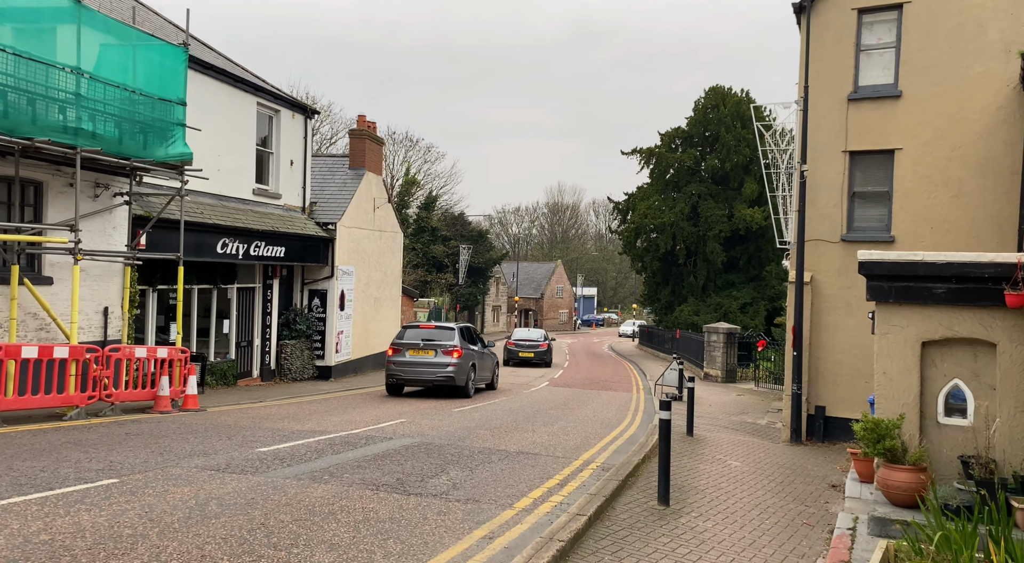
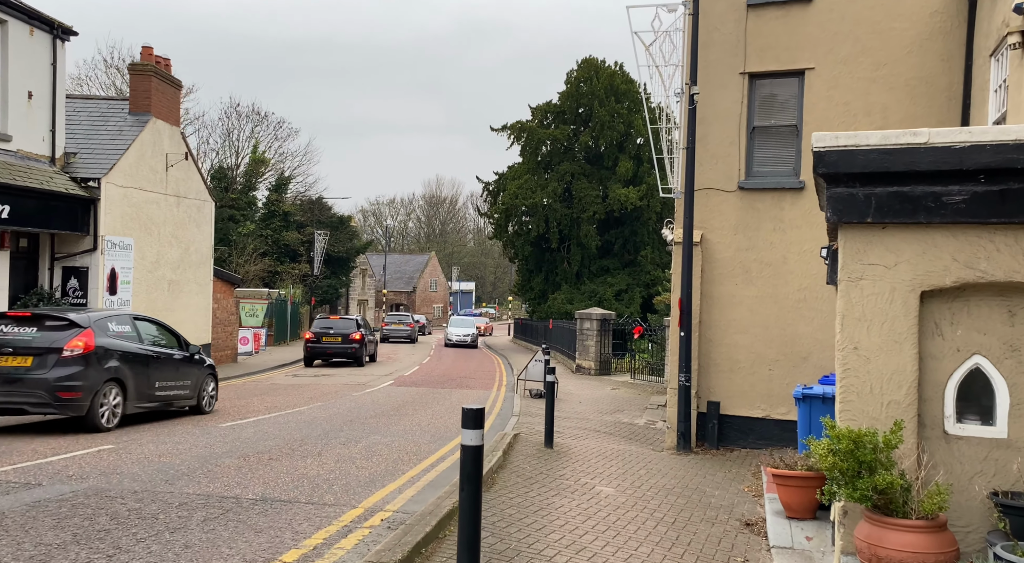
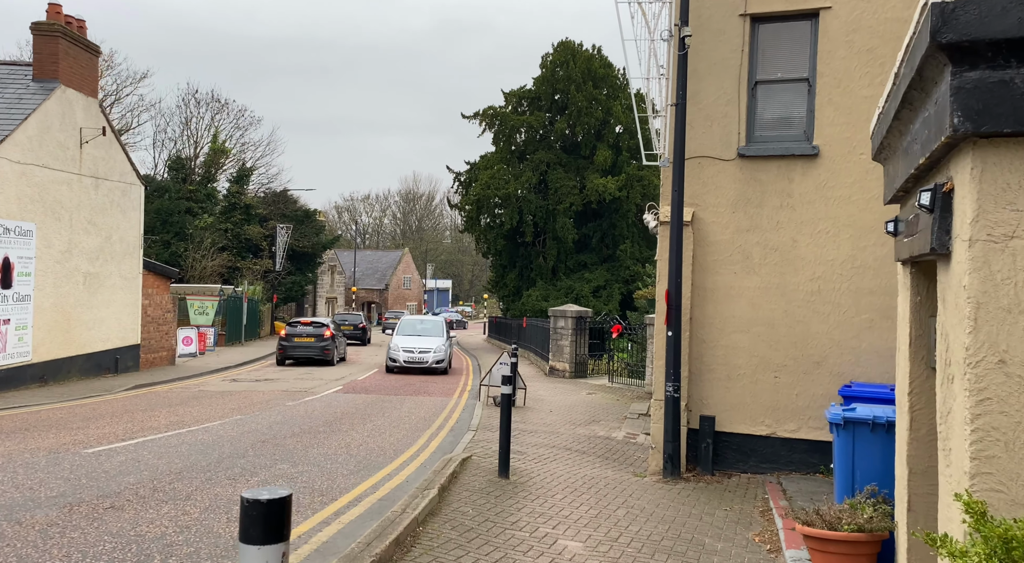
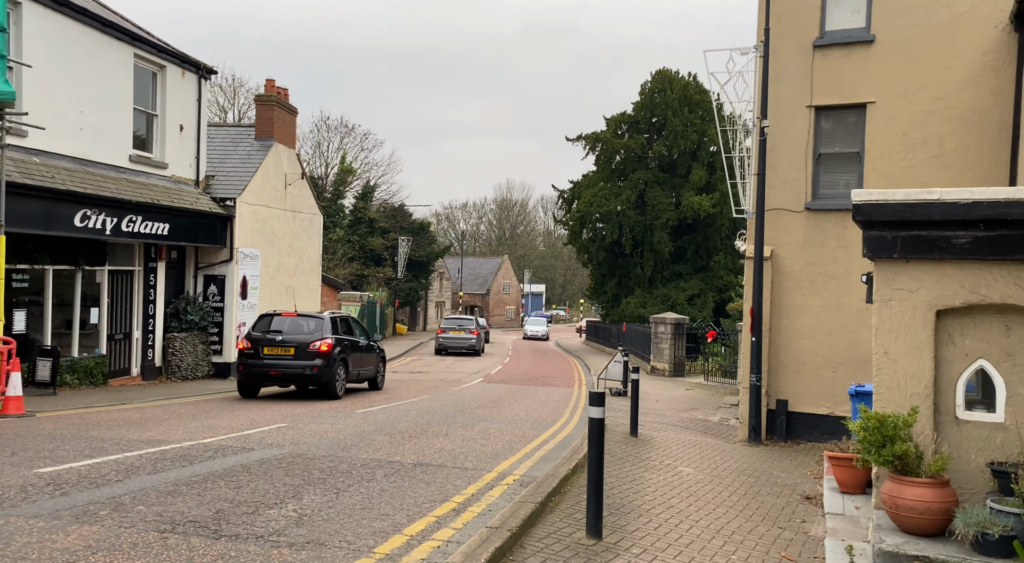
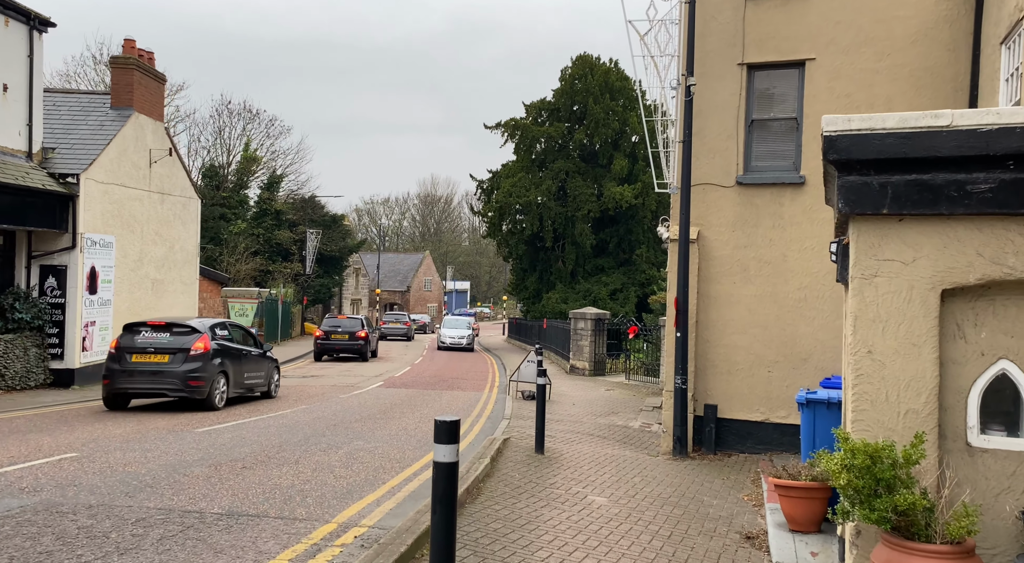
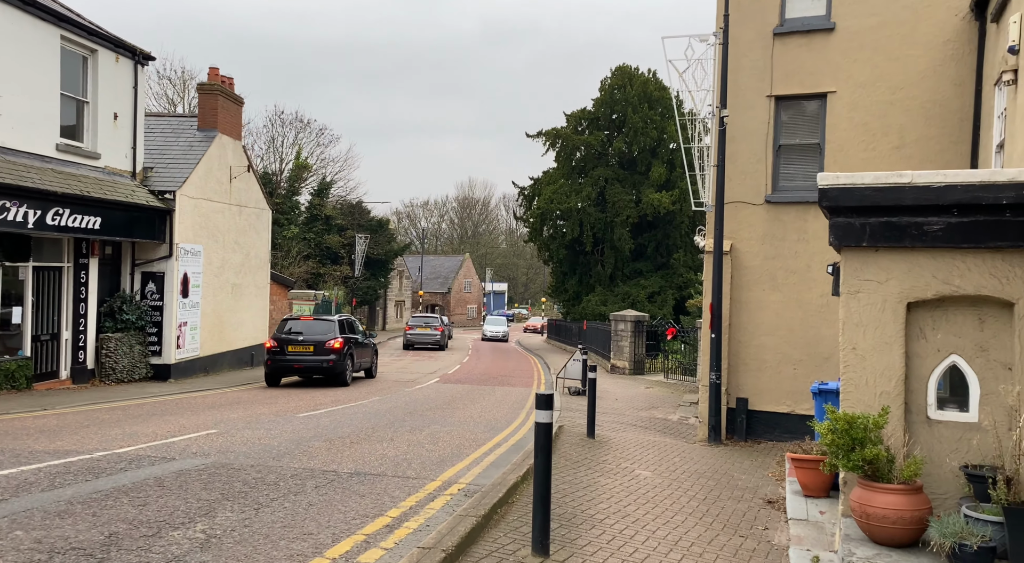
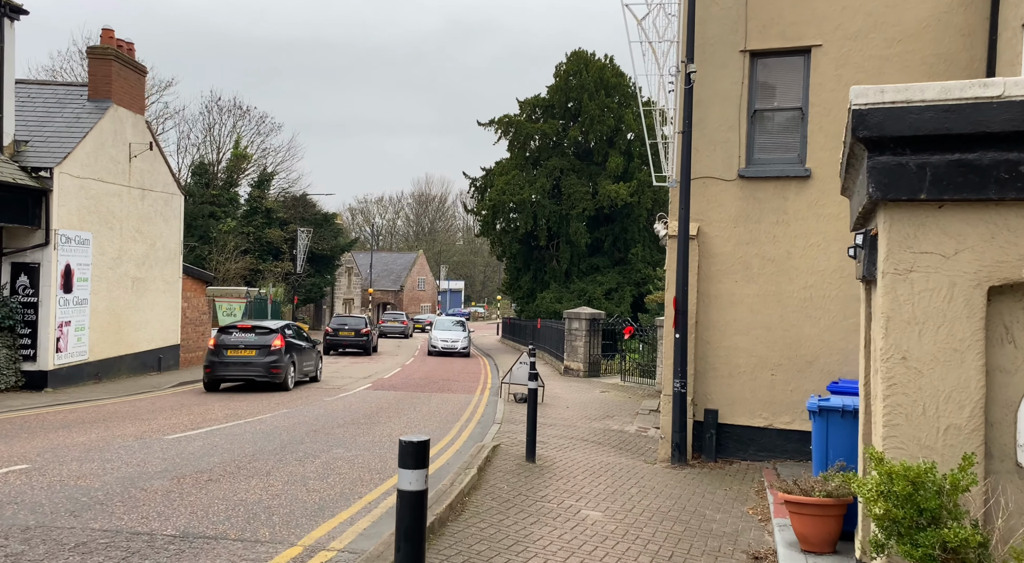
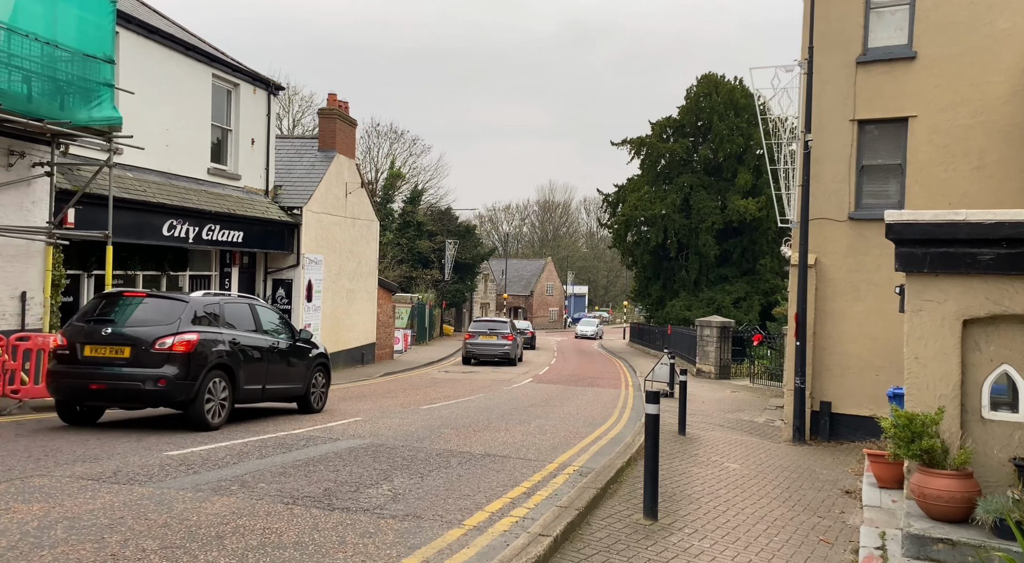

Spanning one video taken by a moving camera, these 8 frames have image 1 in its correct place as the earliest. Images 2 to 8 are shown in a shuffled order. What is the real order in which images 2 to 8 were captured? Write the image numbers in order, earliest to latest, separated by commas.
8, 4, 6, 2, 5, 7, 3
